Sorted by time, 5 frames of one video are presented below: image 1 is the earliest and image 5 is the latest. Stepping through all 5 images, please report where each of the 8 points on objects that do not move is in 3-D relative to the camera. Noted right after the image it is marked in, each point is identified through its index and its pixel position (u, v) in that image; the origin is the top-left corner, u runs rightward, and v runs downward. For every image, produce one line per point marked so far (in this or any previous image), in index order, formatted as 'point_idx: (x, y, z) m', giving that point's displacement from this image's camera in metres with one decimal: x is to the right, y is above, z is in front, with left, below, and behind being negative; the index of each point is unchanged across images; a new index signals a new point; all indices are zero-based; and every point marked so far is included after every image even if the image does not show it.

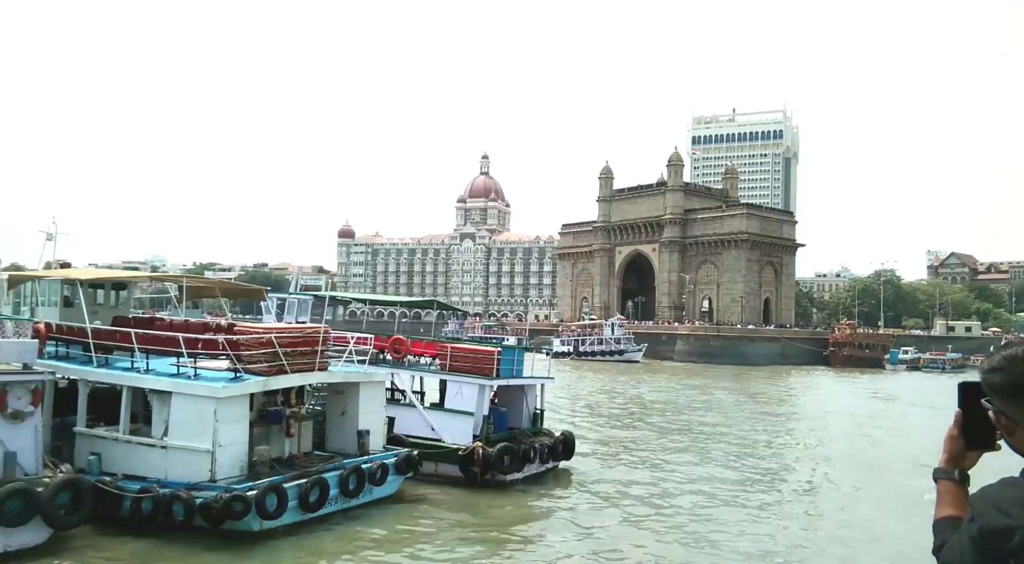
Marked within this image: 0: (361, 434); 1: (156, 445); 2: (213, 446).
0: (-2.1, -2.1, +11.6) m
1: (-4.1, -1.9, +10.0) m
2: (-3.4, -1.9, +9.7) m
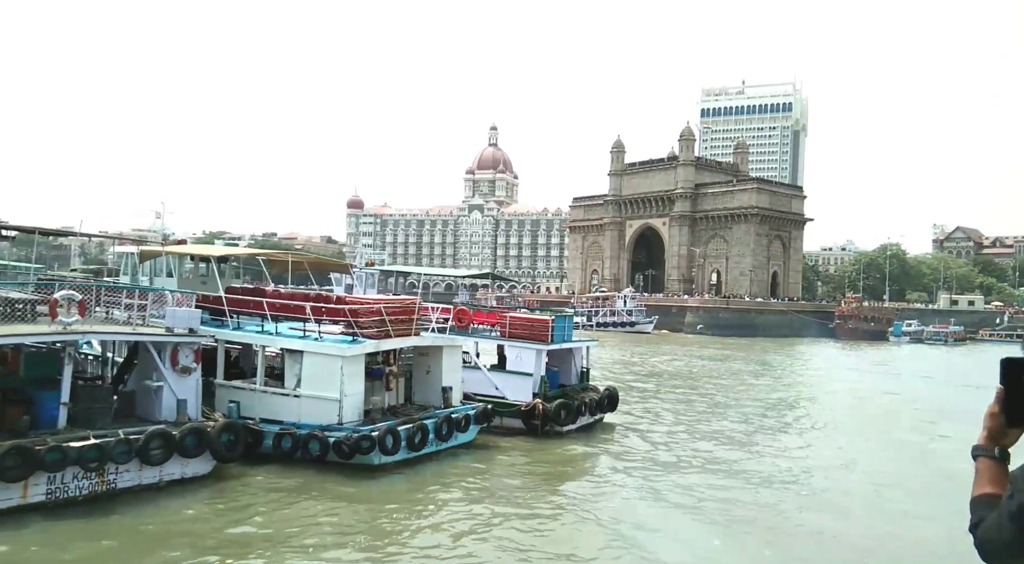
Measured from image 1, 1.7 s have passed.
0: (-1.1, -1.8, +13.6) m
1: (-3.1, -1.6, +12.0) m
2: (-2.4, -1.6, +11.7) m
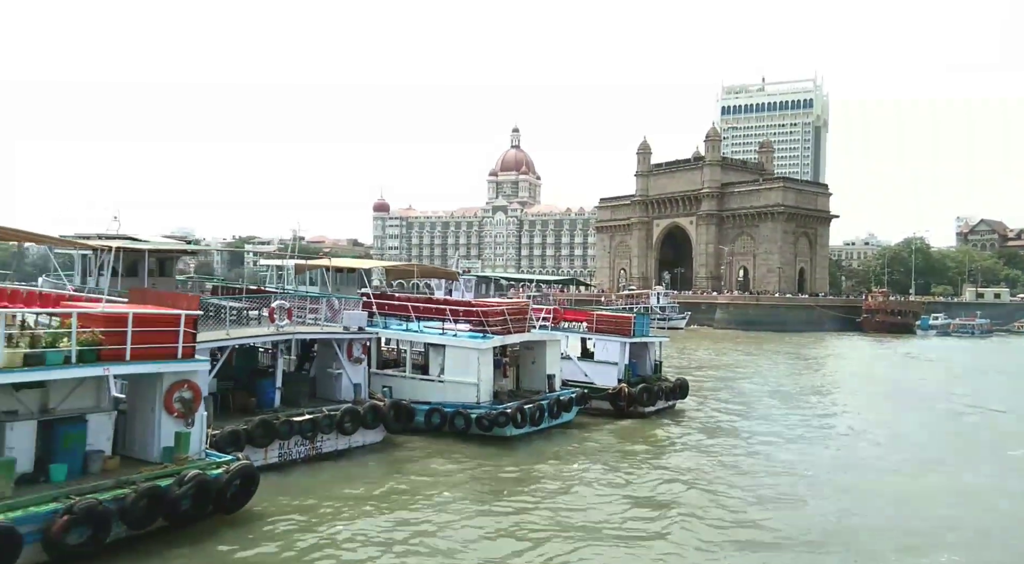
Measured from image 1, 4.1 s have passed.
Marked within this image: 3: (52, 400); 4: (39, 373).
0: (+0.7, -1.8, +16.2) m
1: (-1.3, -1.7, +14.6) m
2: (-0.6, -1.7, +14.3) m
3: (-4.5, -1.1, +8.1) m
4: (-4.1, -0.8, +7.3) m
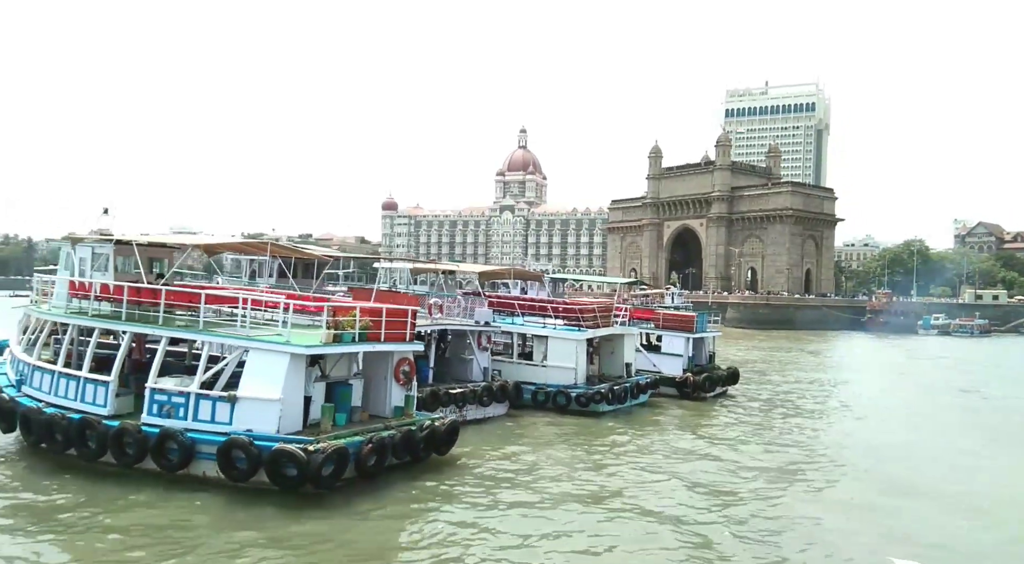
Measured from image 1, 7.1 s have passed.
0: (+2.7, -1.9, +19.4) m
1: (+0.7, -1.7, +17.9) m
2: (+1.4, -1.7, +17.6) m
3: (-2.5, -1.2, +11.4) m
4: (-2.2, -0.8, +10.6) m
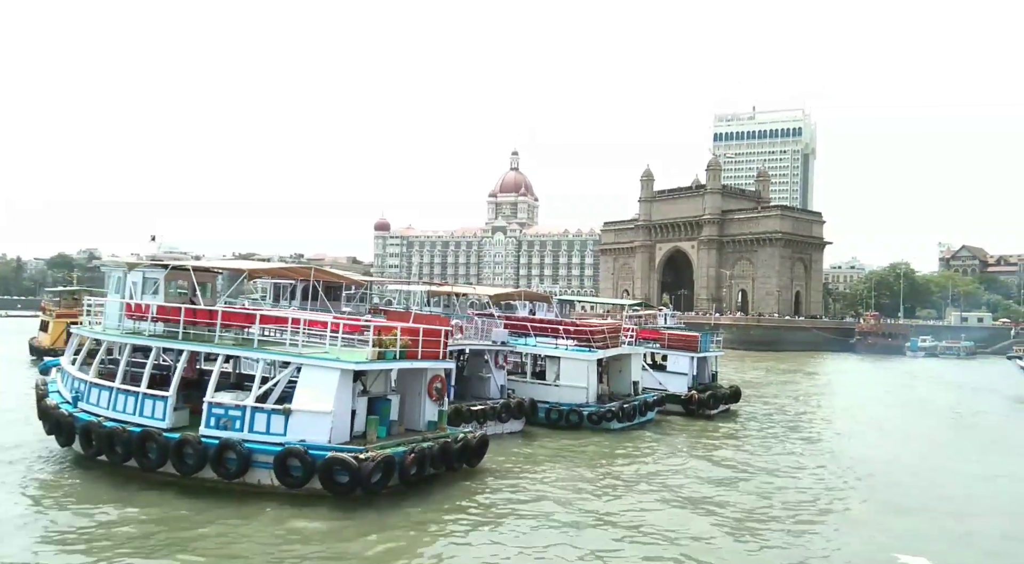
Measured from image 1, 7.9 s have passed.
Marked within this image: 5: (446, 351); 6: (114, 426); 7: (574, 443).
0: (+3.0, -2.4, +20.4) m
1: (+1.0, -2.2, +18.8) m
2: (+1.7, -2.2, +18.6) m
3: (-2.1, -1.5, +12.2) m
4: (-1.7, -1.1, +11.5) m
5: (-1.0, -1.1, +13.0) m
6: (-5.7, -2.0, +11.9) m
7: (+1.3, -3.3, +17.4) m
